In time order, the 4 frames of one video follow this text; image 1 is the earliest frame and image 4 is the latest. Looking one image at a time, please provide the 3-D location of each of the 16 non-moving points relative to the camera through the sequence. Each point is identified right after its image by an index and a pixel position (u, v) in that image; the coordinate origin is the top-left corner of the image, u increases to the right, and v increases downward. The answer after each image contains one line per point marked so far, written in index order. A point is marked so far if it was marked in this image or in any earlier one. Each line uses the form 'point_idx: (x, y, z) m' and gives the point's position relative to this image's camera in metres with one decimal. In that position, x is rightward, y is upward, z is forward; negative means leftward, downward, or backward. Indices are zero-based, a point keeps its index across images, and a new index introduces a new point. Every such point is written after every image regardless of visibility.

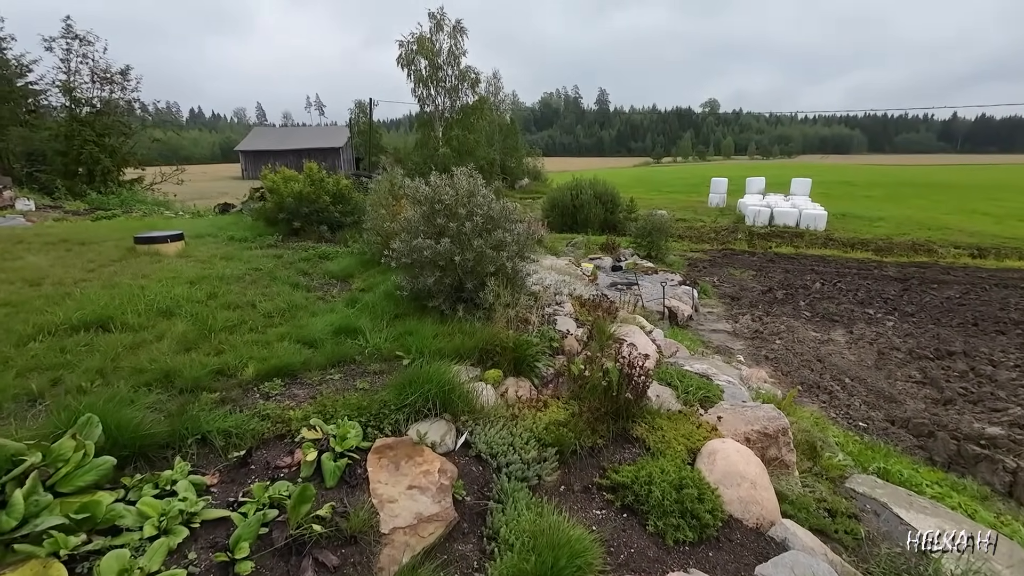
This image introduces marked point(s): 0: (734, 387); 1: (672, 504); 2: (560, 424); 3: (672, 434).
0: (+2.5, -1.1, +5.5) m
1: (+1.1, -1.4, +3.4) m
2: (+0.4, -1.1, +3.9) m
3: (+1.3, -1.2, +4.2) m
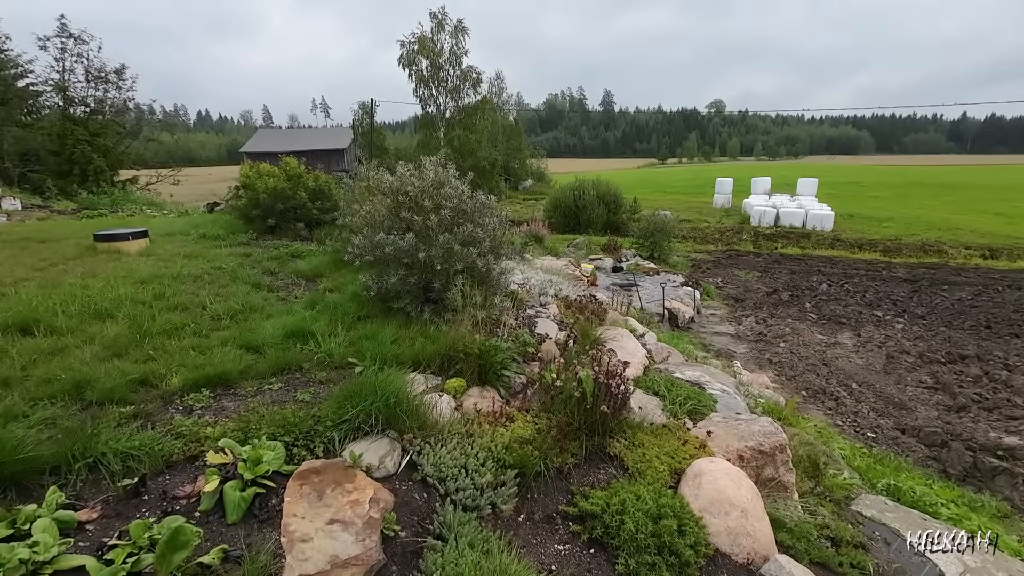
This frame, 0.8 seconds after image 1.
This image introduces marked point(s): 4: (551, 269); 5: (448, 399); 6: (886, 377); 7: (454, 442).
0: (+2.2, -1.1, +5.1) m
1: (+0.8, -1.4, +2.9) m
2: (+0.1, -1.1, +3.4) m
3: (+1.1, -1.2, +3.7) m
4: (+1.0, +0.4, +13.3) m
5: (-0.5, -0.8, +3.7) m
6: (+9.9, -2.3, +13.2) m
7: (-0.4, -1.0, +3.3) m
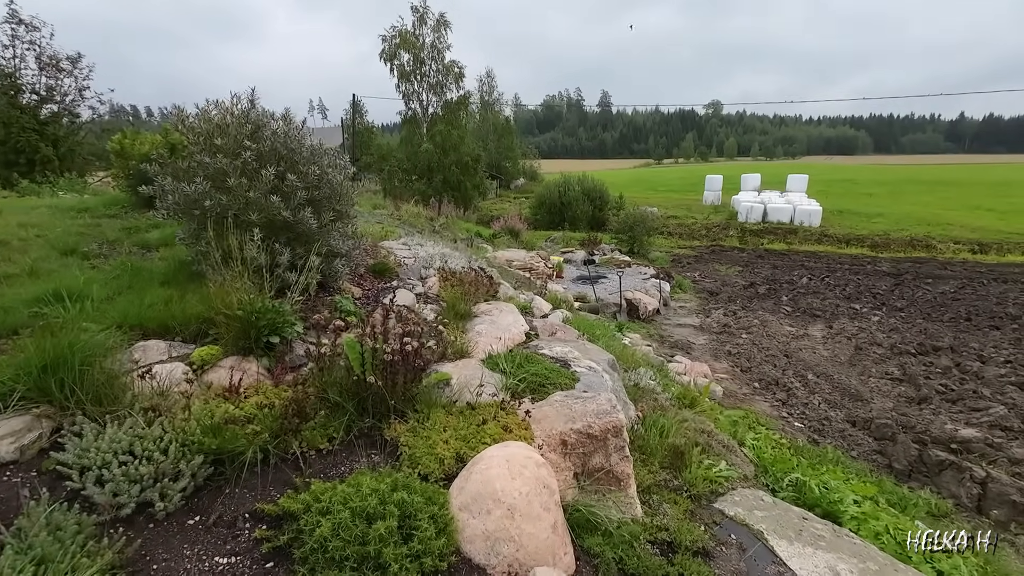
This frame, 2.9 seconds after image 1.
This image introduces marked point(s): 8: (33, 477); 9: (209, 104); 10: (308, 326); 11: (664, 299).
0: (+0.7, -0.7, +4.3) m
1: (-0.7, -1.1, +2.1) m
2: (-1.4, -0.7, +2.6) m
3: (-0.4, -0.9, +2.9) m
4: (-0.5, +0.7, +12.5) m
5: (-2.0, -0.5, +2.9) m
6: (+8.4, -2.0, +12.4) m
7: (-1.9, -0.7, +2.5) m
8: (-2.1, -0.8, +2.2) m
9: (-2.6, +1.6, +4.4) m
10: (-1.4, -0.3, +3.6) m
11: (+5.6, -0.4, +18.3) m
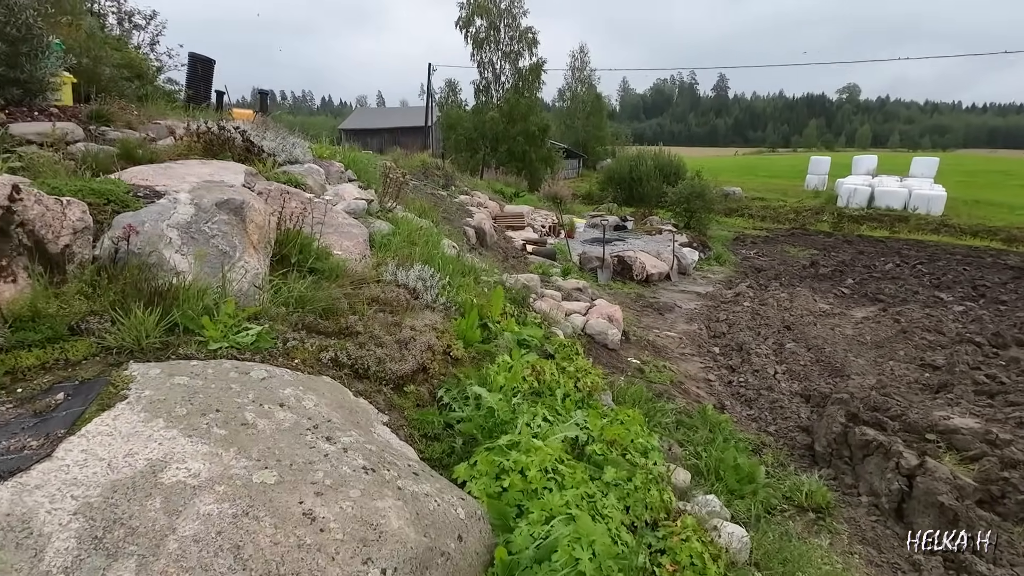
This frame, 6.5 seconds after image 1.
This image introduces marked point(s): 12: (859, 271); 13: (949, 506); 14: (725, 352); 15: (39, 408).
0: (-2.1, +0.5, +3.0) m
1: (-3.9, +0.2, +1.2) m
2: (-4.4, +0.6, +1.8) m
3: (-3.4, +0.4, +2.0) m
4: (-1.6, +2.1, +11.3) m
5: (-4.9, +0.9, +2.2) m
6: (+6.9, -1.1, +9.7) m
7: (-4.9, +0.7, +1.8) m
8: (-5.2, +0.6, +1.5) m
9: (-5.1, +3.0, +3.7) m
10: (-4.3, +1.1, +2.8) m
11: (+5.3, +0.8, +16.0) m
12: (+11.9, +0.9, +17.9) m
13: (+3.4, -1.7, +3.8) m
14: (+3.6, -1.0, +8.4) m
15: (-1.7, -0.4, +1.8) m
